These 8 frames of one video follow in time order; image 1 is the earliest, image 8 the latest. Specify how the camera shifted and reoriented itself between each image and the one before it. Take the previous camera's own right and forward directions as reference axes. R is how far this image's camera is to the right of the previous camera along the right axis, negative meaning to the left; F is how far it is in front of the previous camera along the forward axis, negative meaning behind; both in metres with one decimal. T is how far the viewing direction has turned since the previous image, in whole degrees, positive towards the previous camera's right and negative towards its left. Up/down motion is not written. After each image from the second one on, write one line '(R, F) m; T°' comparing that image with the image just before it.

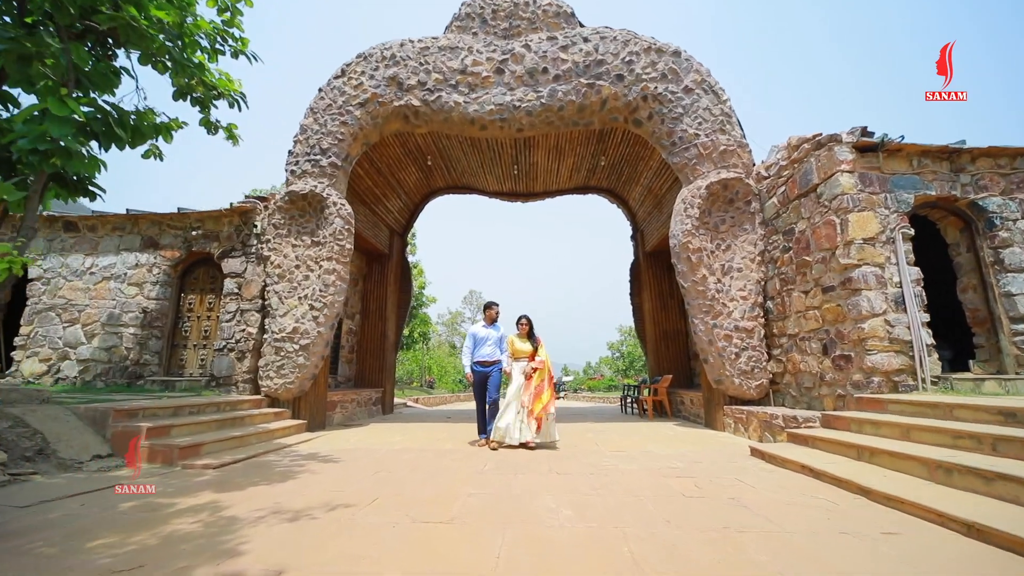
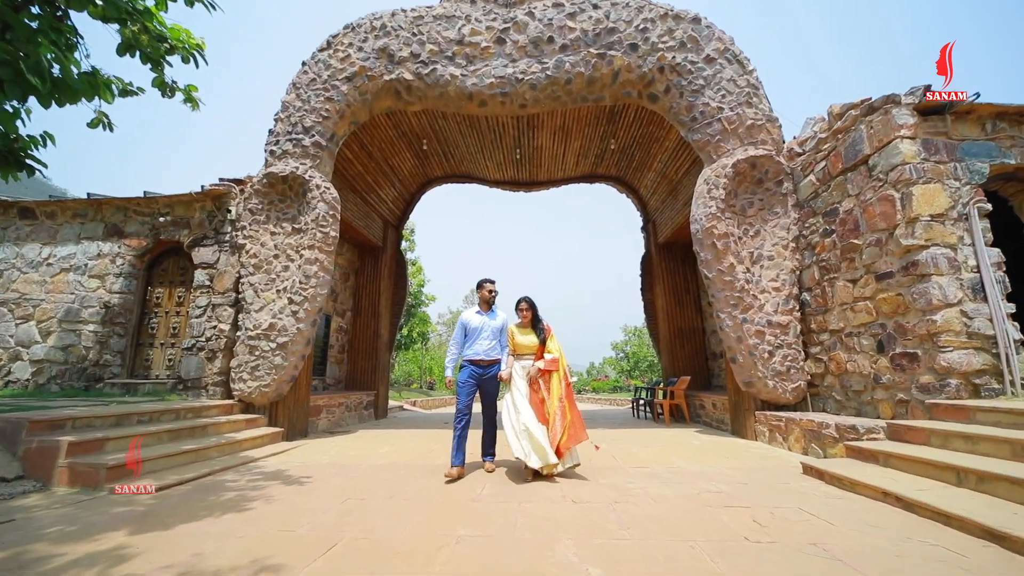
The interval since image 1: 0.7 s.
(0.0, +0.6) m; 0°
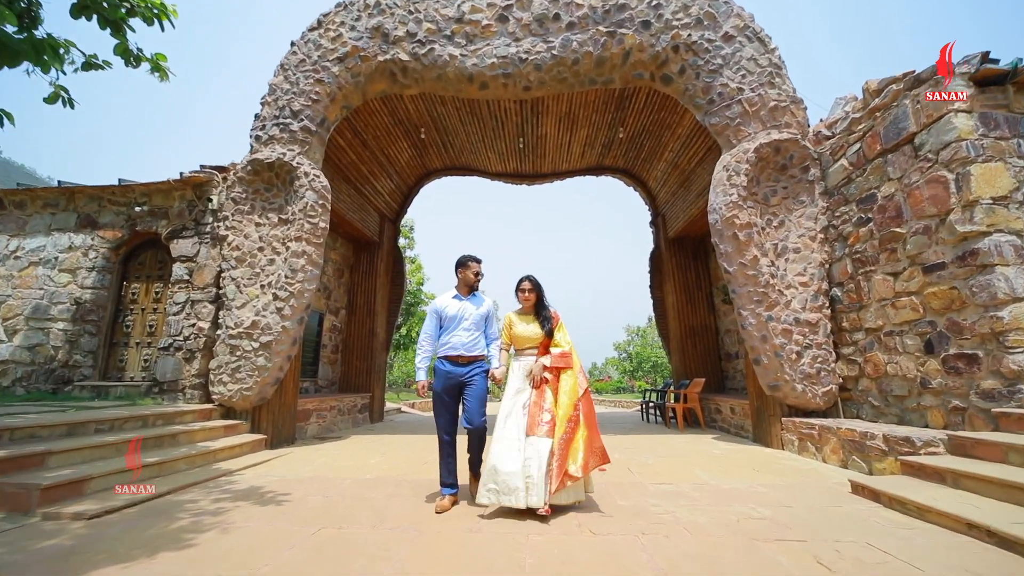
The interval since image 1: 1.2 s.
(0.0, +0.4) m; 0°
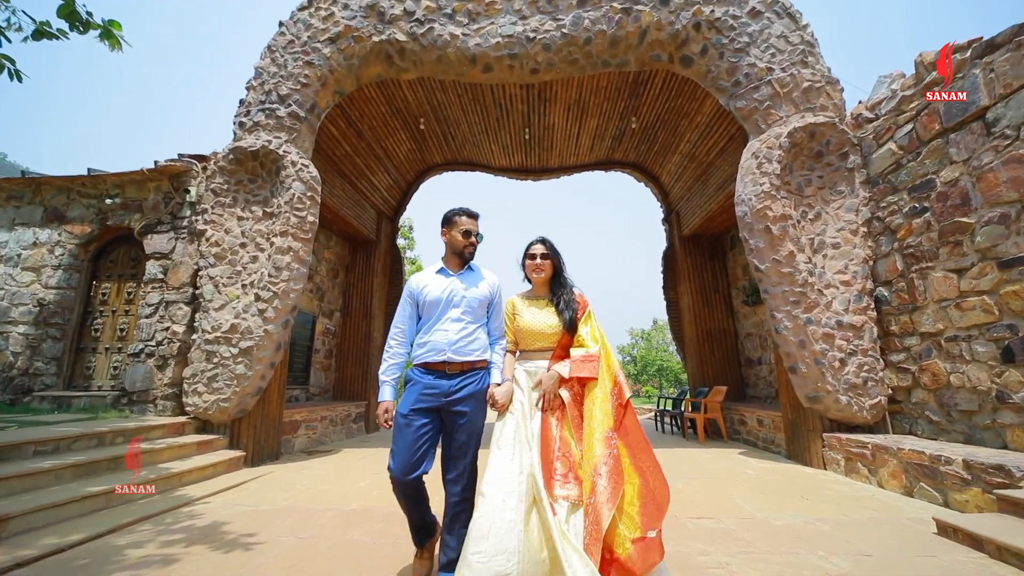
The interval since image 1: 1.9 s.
(0.0, +0.4) m; 0°
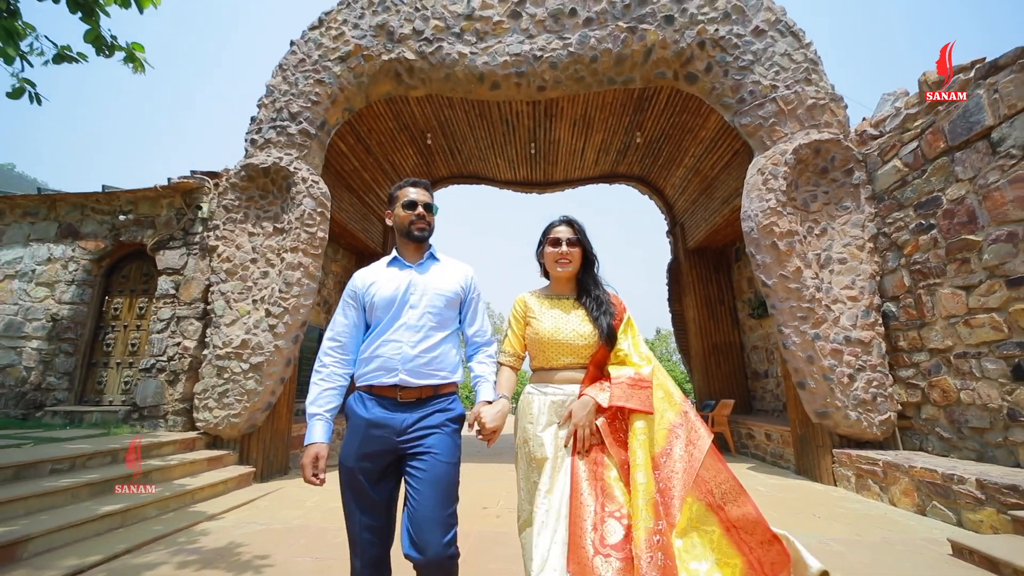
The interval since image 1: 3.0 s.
(-0.1, 0.0) m; 0°
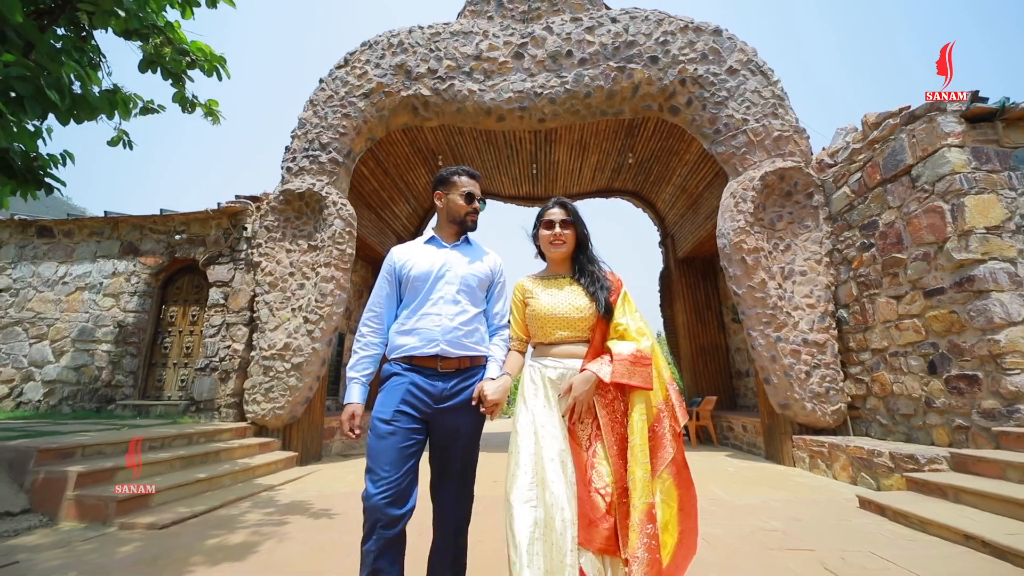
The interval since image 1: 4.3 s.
(0.0, -0.6) m; 0°
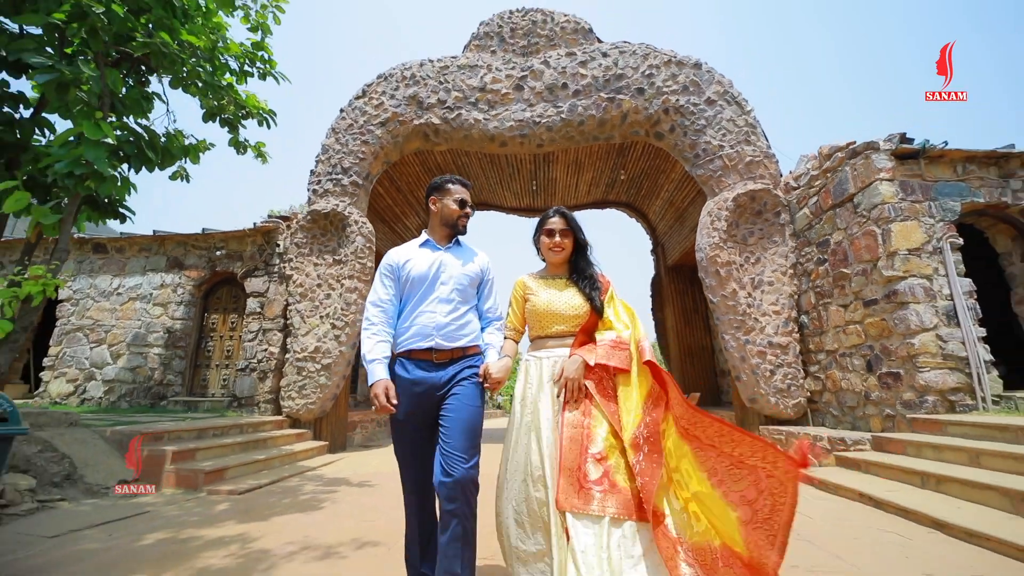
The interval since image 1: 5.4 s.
(0.0, -0.6) m; 0°
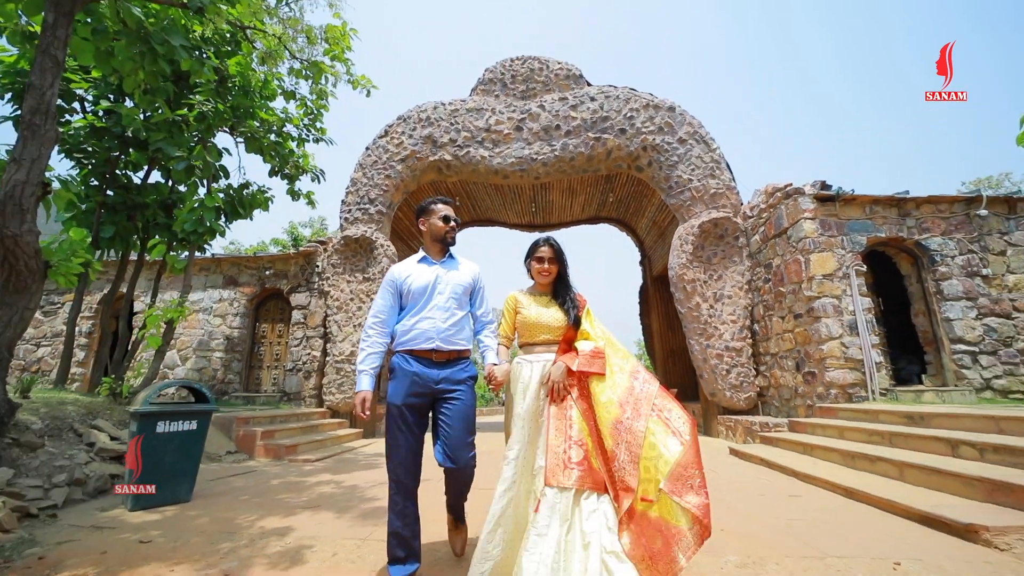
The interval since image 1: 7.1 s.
(+0.1, -1.0) m; -1°
